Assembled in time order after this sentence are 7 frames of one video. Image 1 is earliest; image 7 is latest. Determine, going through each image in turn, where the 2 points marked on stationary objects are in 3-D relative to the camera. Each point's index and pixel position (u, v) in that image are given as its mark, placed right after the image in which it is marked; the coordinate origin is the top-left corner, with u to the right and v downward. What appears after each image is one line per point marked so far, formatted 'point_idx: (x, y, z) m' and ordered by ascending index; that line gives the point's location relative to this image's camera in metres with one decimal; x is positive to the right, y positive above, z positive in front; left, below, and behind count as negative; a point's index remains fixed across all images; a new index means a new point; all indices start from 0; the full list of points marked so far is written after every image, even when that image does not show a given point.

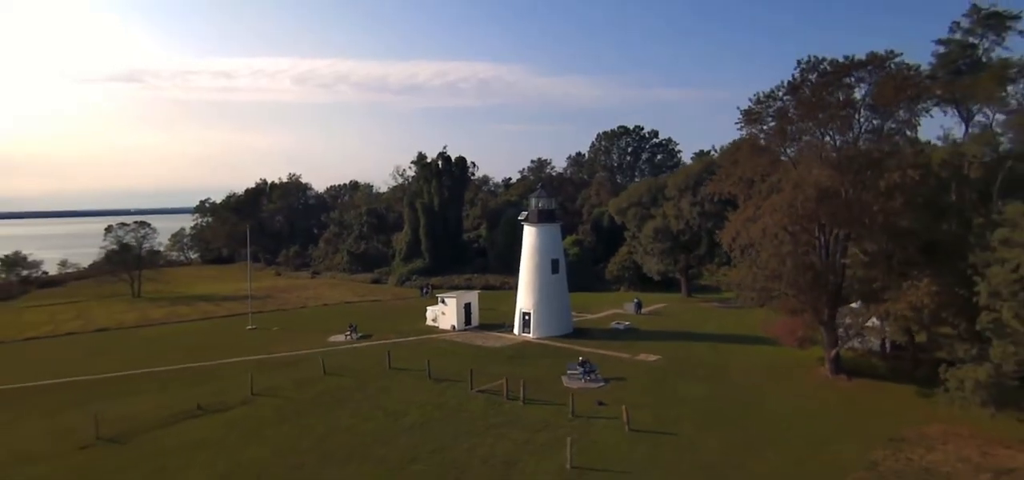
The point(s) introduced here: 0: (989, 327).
0: (+11.5, -2.0, +17.1) m
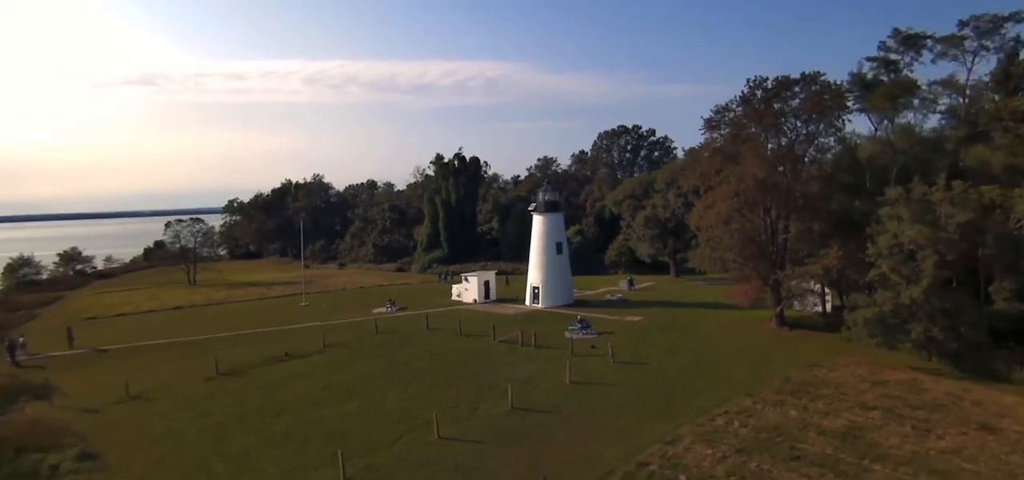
0: (+11.9, -1.3, +23.0) m
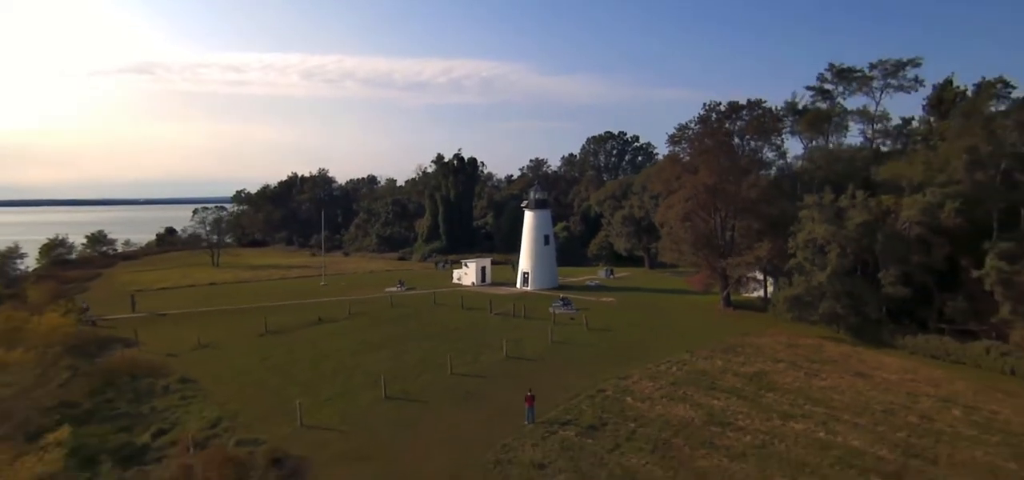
0: (+11.8, -1.1, +29.1) m
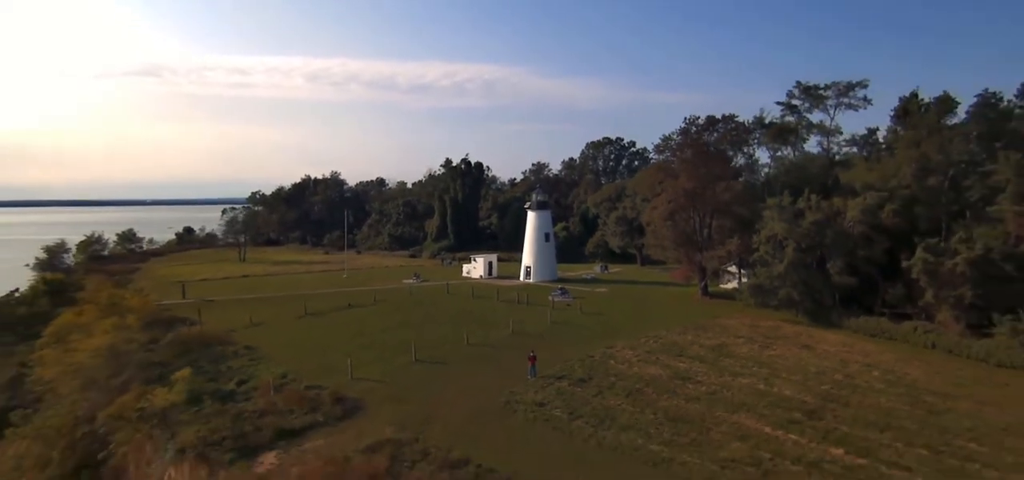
0: (+12.0, -1.0, +34.0) m
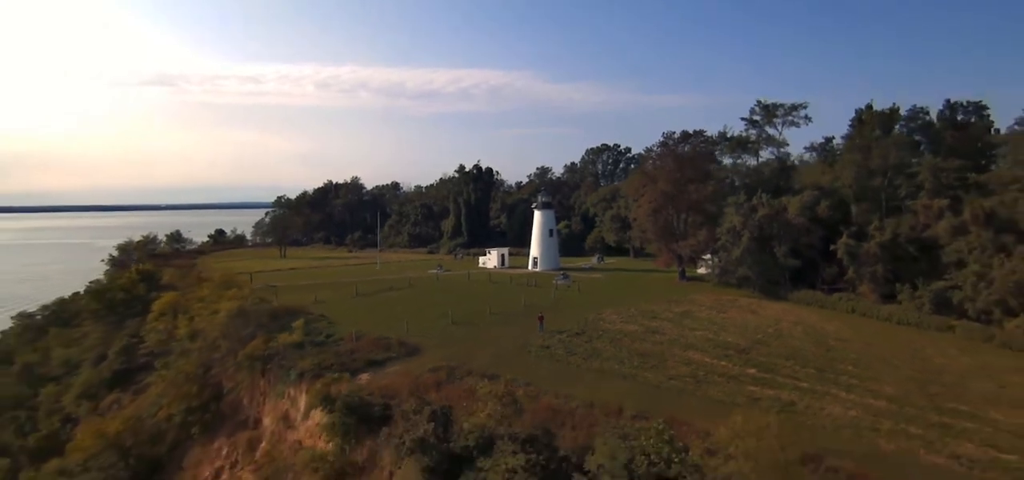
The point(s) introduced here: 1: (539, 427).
0: (+12.7, -0.4, +42.2) m
1: (+0.7, -4.7, +18.1) m
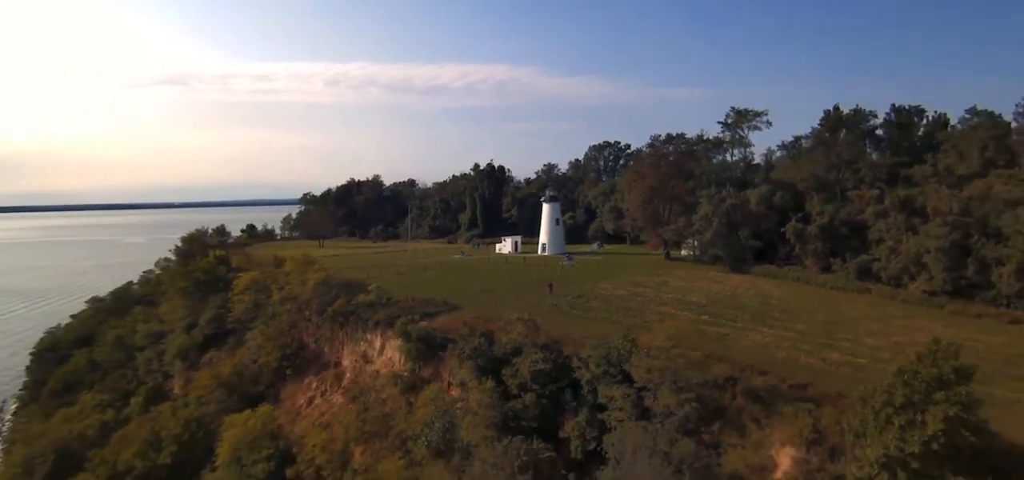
0: (+13.7, +0.6, +51.7) m
1: (+1.5, -3.9, +27.7) m
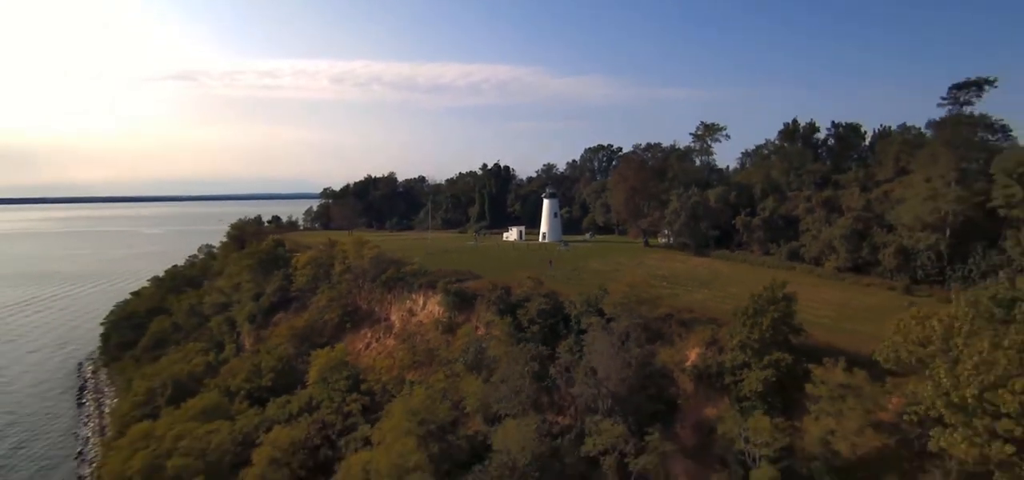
0: (+14.3, +1.6, +64.0) m
1: (+2.2, -3.0, +40.0) m
